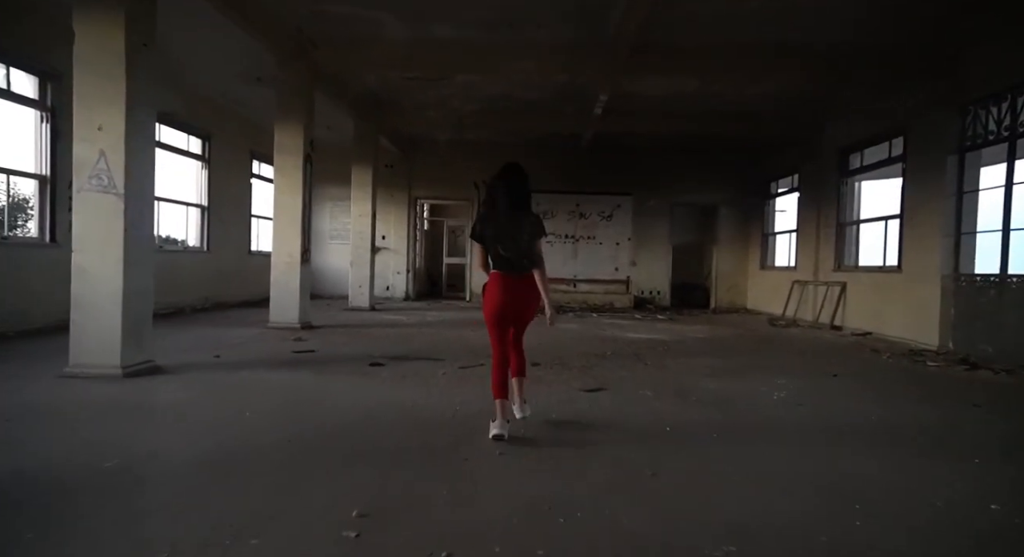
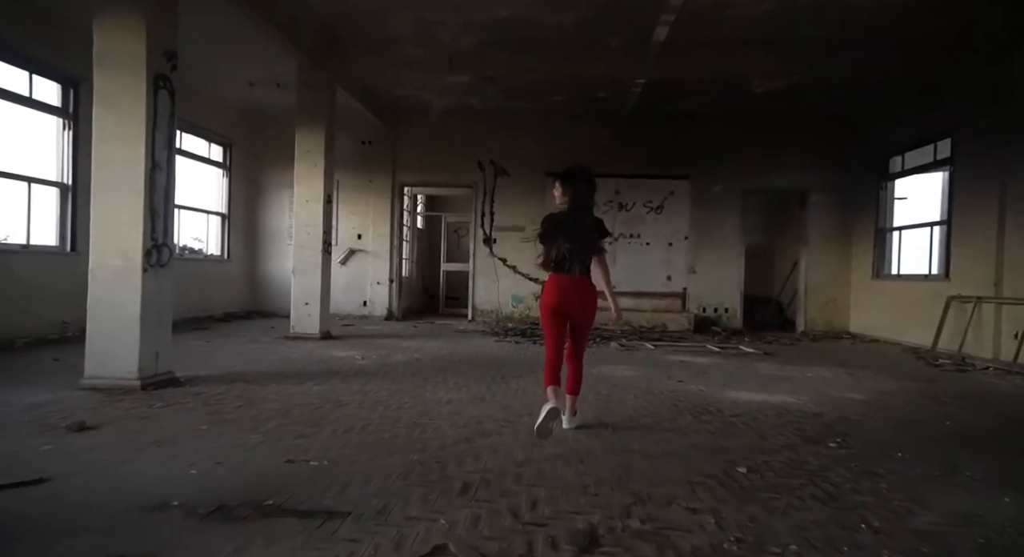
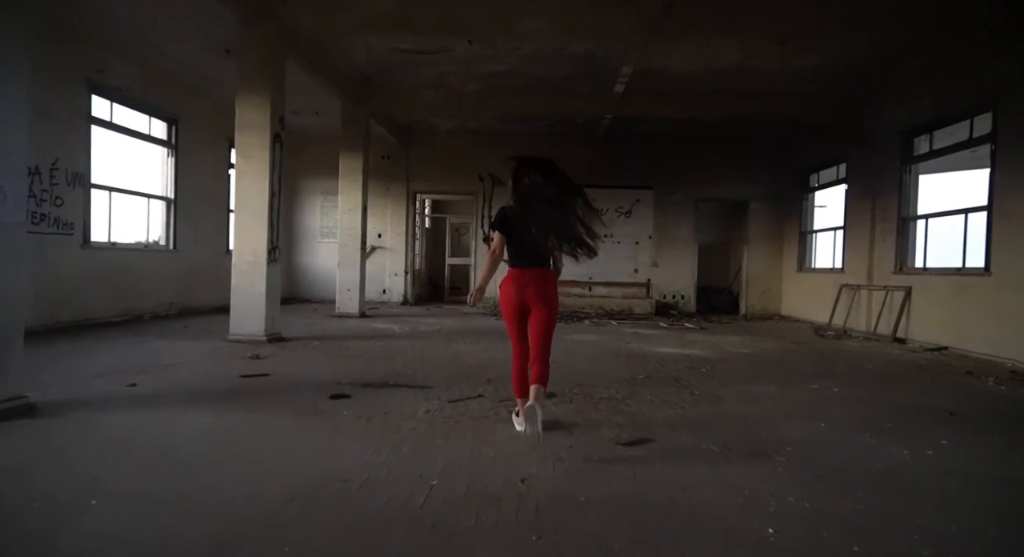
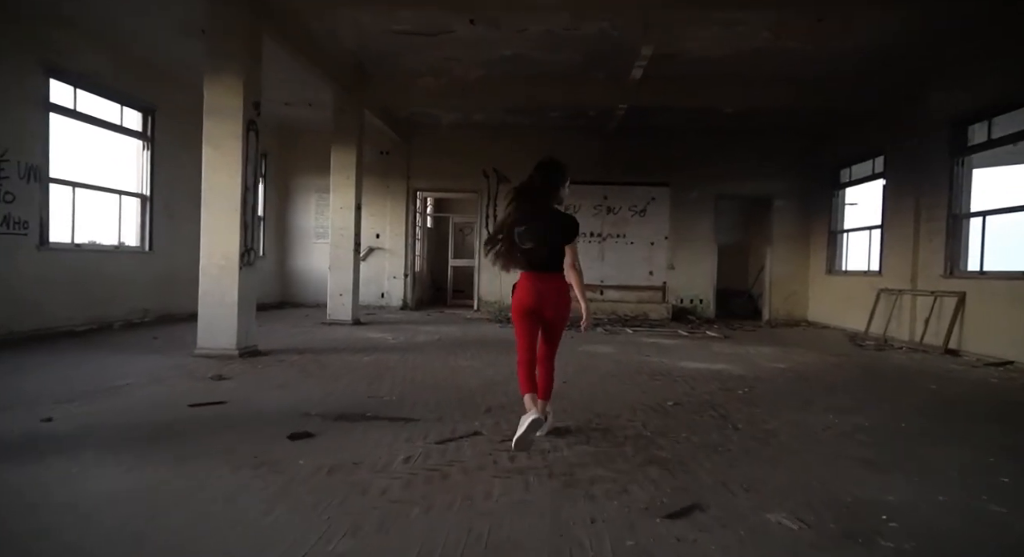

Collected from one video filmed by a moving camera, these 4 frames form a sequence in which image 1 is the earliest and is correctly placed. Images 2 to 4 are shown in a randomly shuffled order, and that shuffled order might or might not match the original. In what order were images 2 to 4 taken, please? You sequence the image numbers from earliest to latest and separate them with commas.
3, 4, 2
